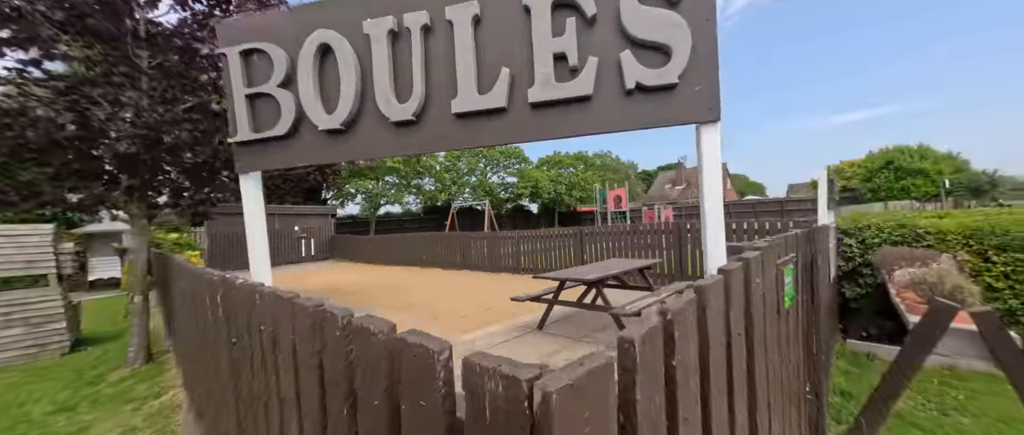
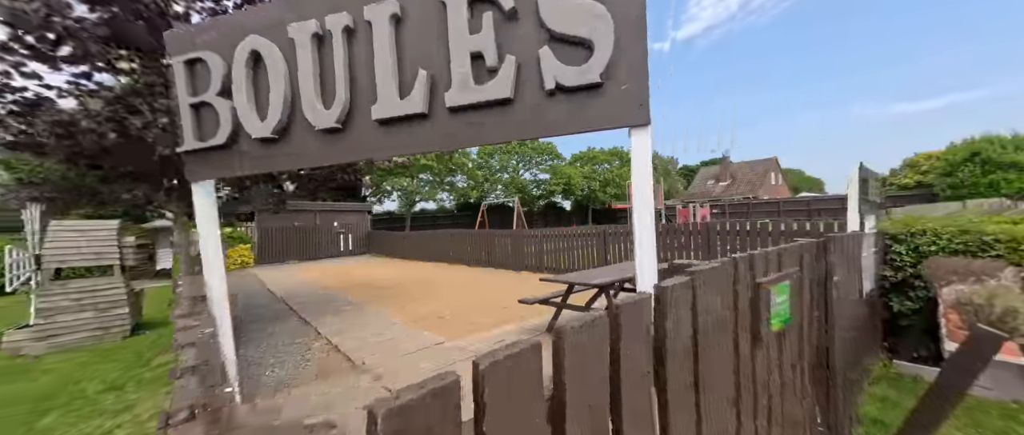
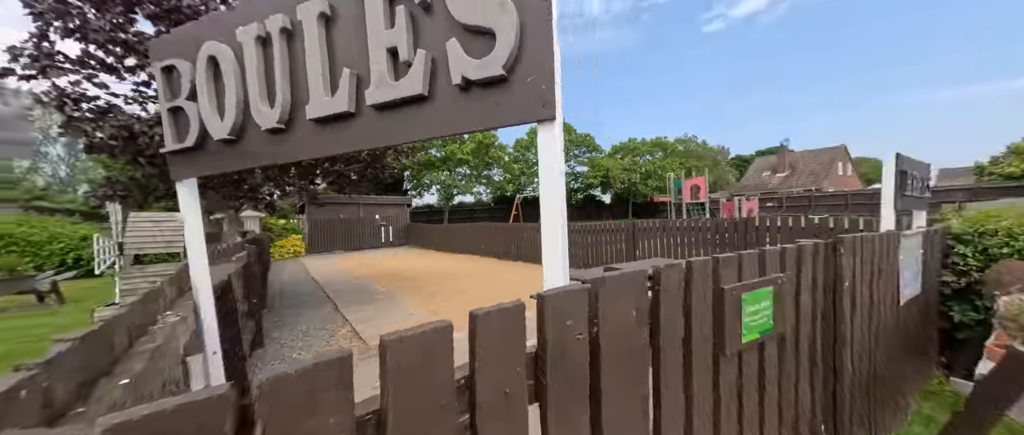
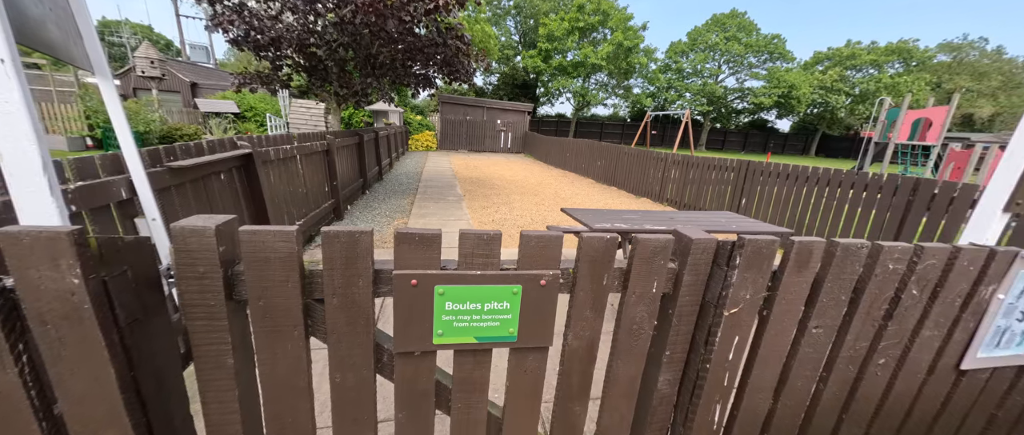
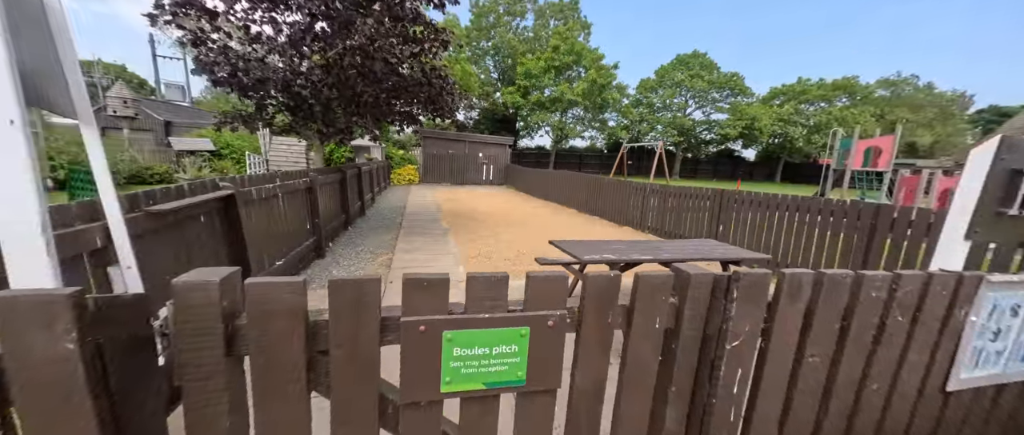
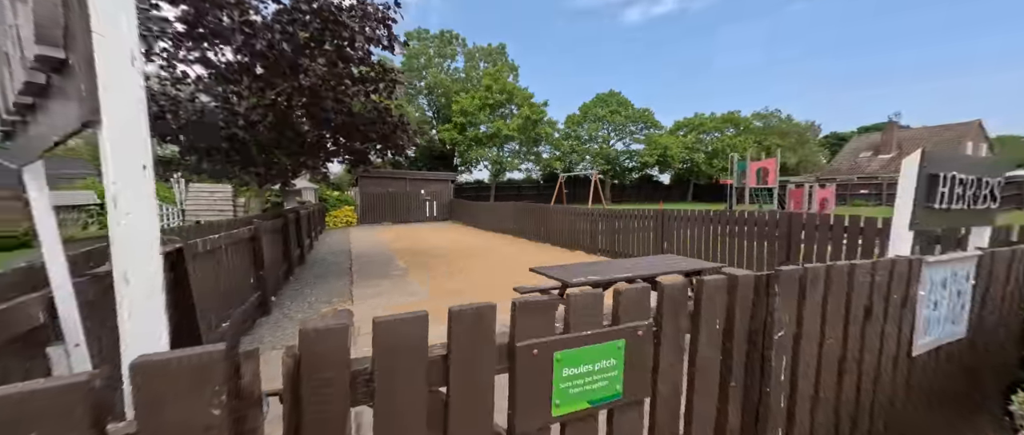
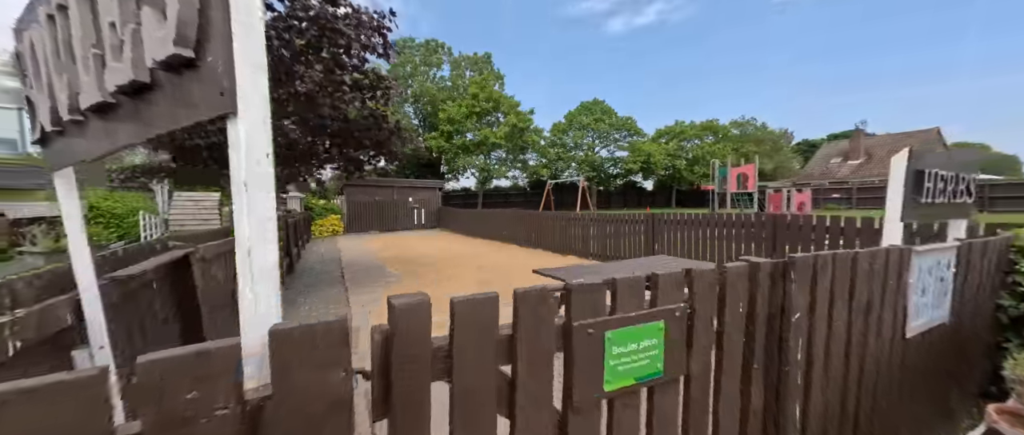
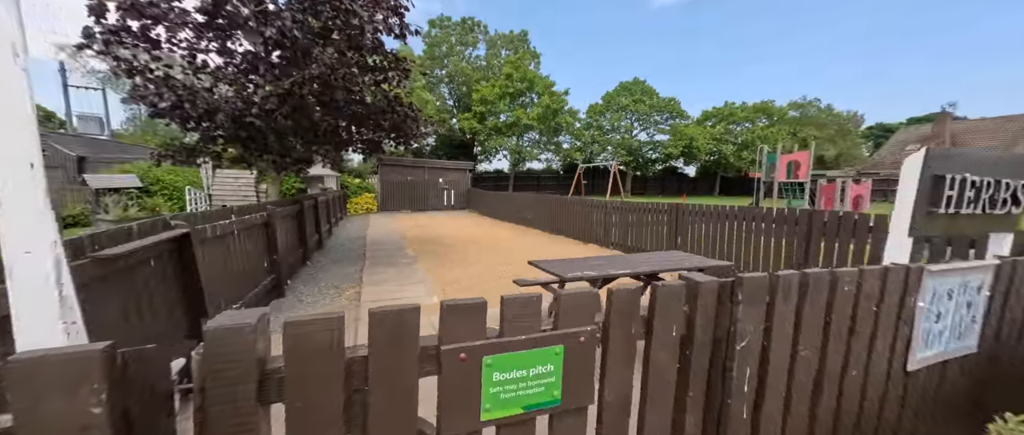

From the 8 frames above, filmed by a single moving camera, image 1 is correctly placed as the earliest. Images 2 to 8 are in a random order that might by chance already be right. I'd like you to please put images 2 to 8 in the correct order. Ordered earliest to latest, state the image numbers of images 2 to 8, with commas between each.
2, 3, 7, 6, 8, 5, 4
